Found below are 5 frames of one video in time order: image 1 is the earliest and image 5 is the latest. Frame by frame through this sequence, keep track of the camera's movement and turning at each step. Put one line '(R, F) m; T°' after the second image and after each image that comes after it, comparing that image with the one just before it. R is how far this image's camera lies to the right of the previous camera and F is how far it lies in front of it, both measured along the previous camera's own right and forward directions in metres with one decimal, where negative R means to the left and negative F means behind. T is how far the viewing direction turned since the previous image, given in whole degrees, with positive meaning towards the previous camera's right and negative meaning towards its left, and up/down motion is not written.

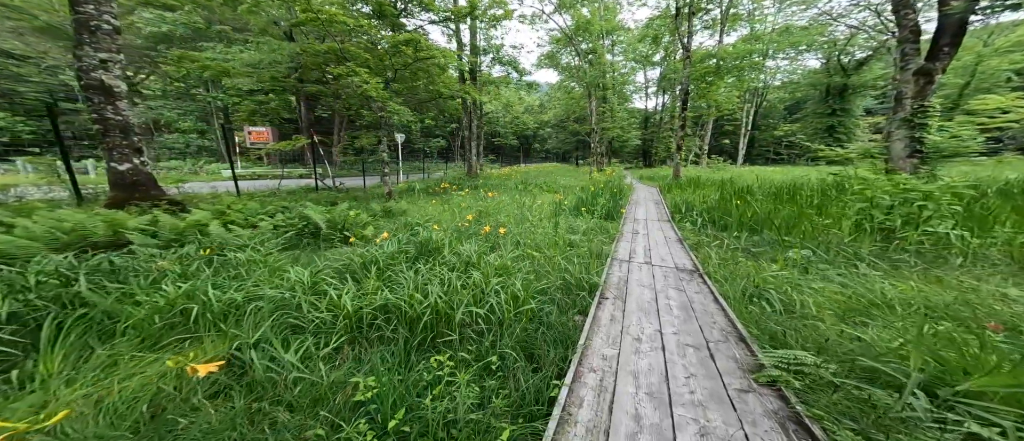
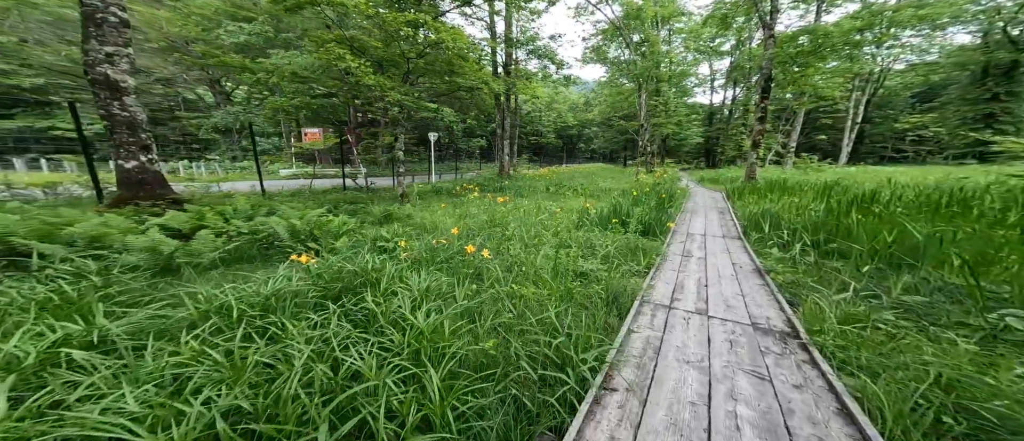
(+0.5, +0.9) m; -10°
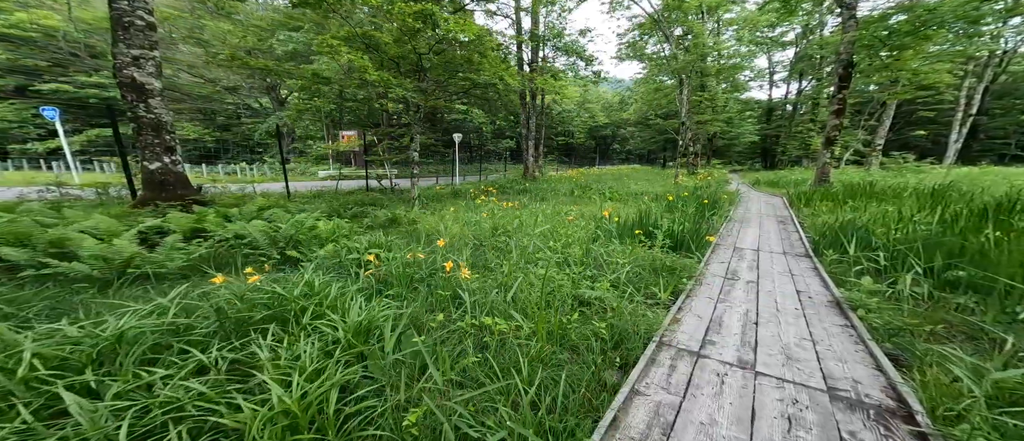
(+0.3, +0.5) m; -7°
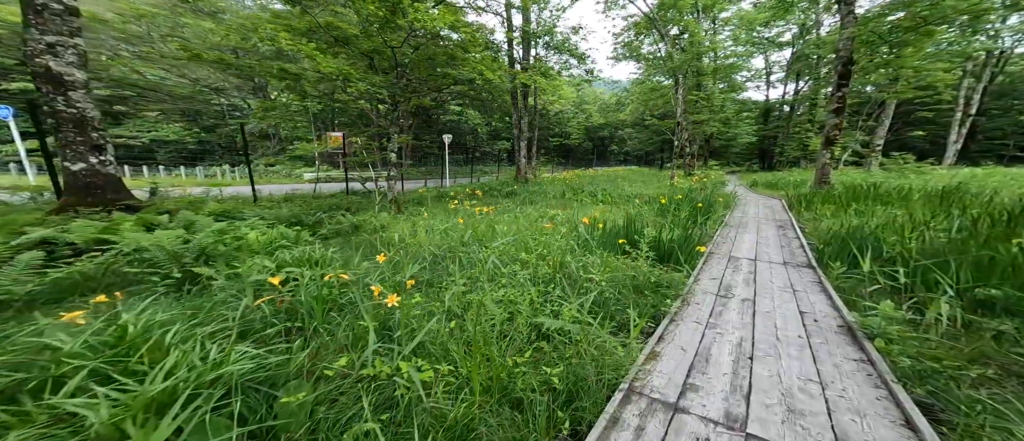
(+0.3, +0.4) m; 0°
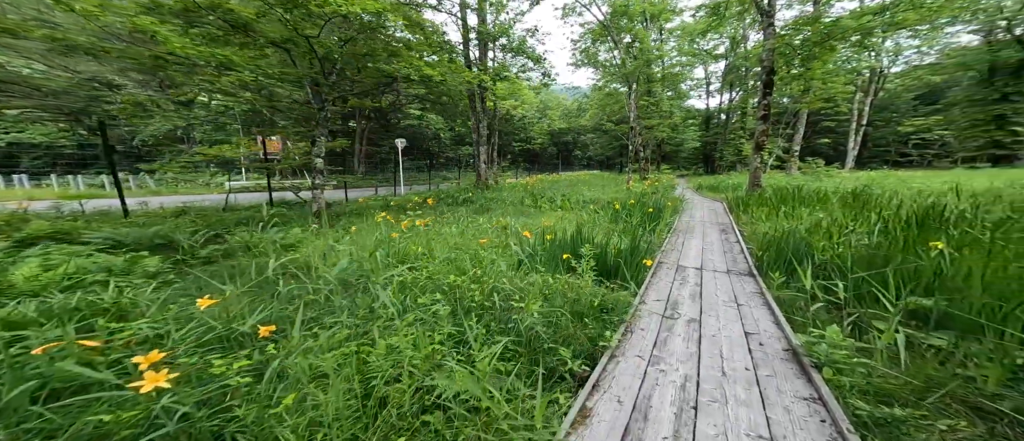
(+0.3, +0.4) m; +6°
